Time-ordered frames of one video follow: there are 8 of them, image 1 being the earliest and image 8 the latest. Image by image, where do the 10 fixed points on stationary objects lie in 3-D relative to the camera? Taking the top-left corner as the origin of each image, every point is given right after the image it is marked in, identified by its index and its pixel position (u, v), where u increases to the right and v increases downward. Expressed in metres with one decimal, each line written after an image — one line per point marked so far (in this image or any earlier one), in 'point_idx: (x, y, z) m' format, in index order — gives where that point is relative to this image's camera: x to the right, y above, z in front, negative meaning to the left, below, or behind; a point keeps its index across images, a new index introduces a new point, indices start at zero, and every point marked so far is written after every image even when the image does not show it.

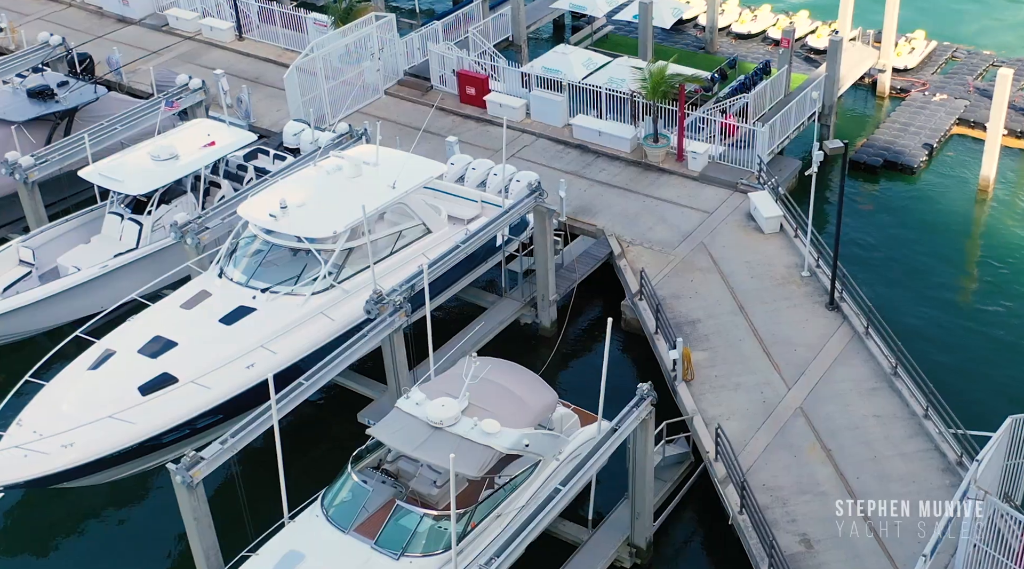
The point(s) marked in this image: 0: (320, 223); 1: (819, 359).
0: (-2.6, +0.8, +15.6) m
1: (+4.6, -1.1, +16.7) m
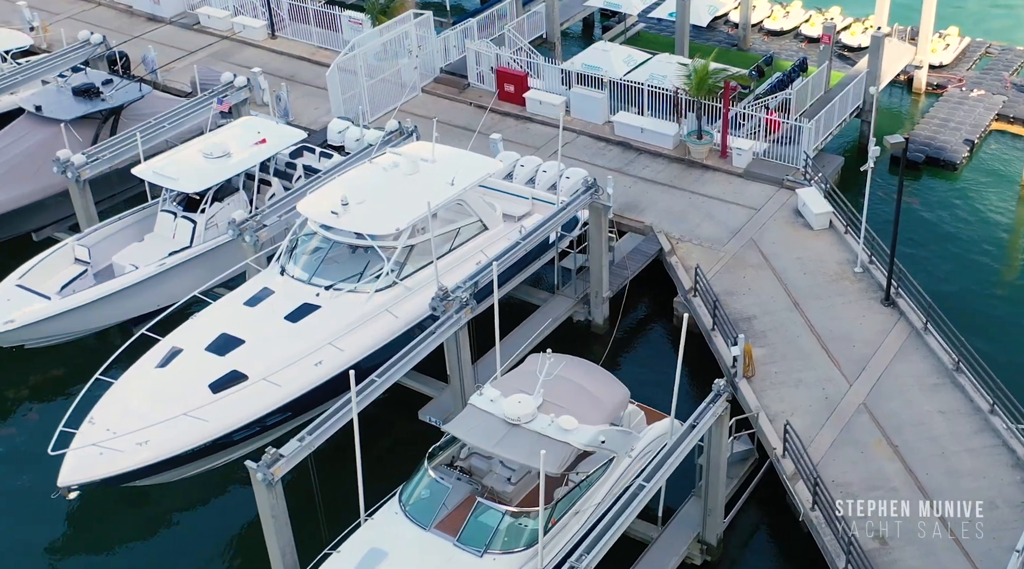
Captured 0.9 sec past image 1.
0: (-1.8, +0.9, +15.5) m
1: (+5.5, -1.0, +16.7) m
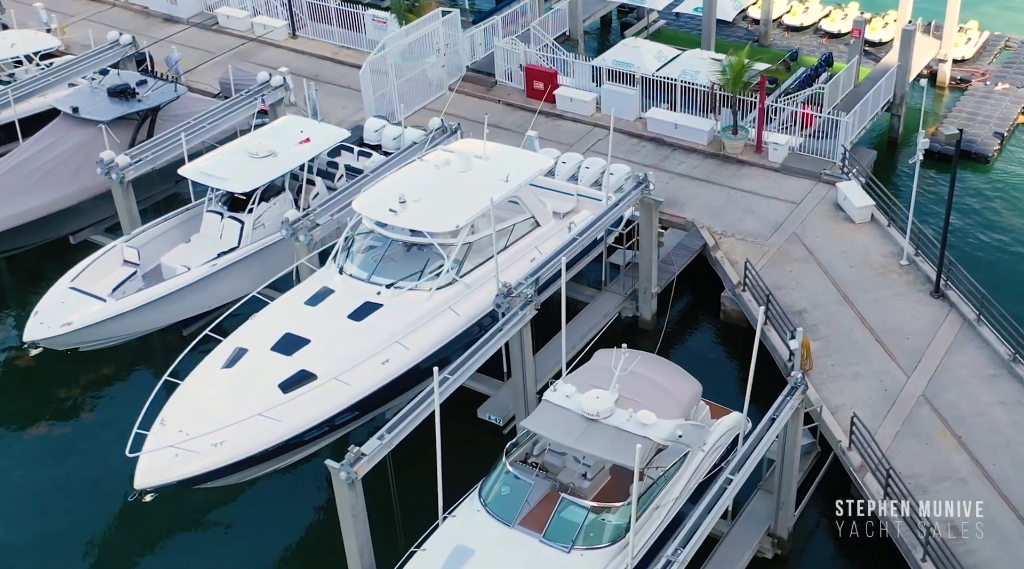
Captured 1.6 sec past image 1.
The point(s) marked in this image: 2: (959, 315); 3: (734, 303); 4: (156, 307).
0: (-1.0, +0.9, +15.5) m
1: (+6.3, -0.9, +16.7) m
2: (+6.9, -0.5, +17.4) m
3: (+3.6, -0.3, +18.4) m
4: (-5.1, -0.3, +16.3) m
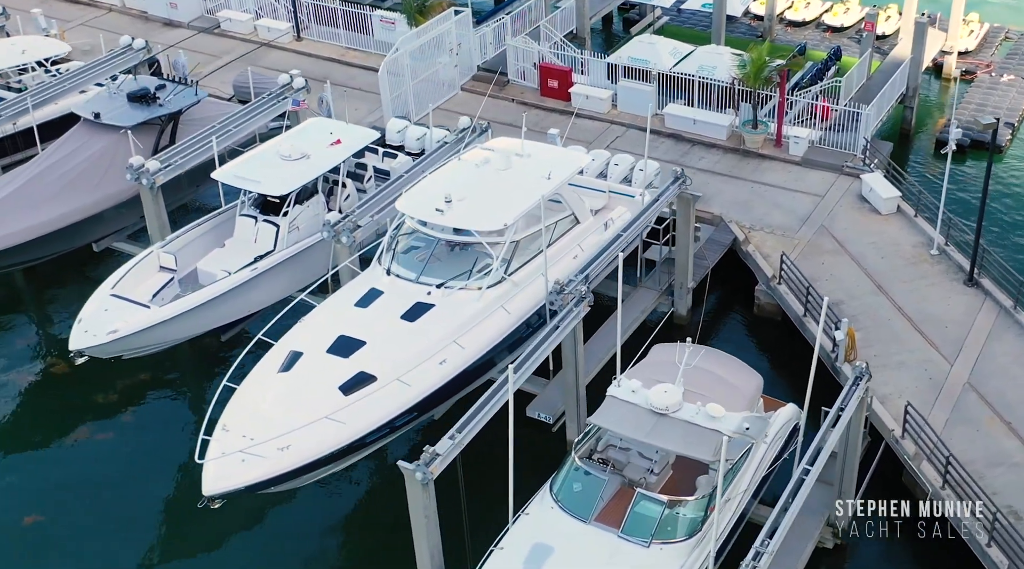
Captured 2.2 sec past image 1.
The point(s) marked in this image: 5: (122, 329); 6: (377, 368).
0: (-0.3, +0.9, +15.4) m
1: (+6.9, -0.7, +16.9) m
2: (+7.5, -0.3, +17.5) m
3: (+4.2, -0.2, +18.5) m
4: (-4.5, -0.4, +16.1) m
5: (-5.3, -0.6, +15.3) m
6: (-1.7, -1.0, +13.8) m
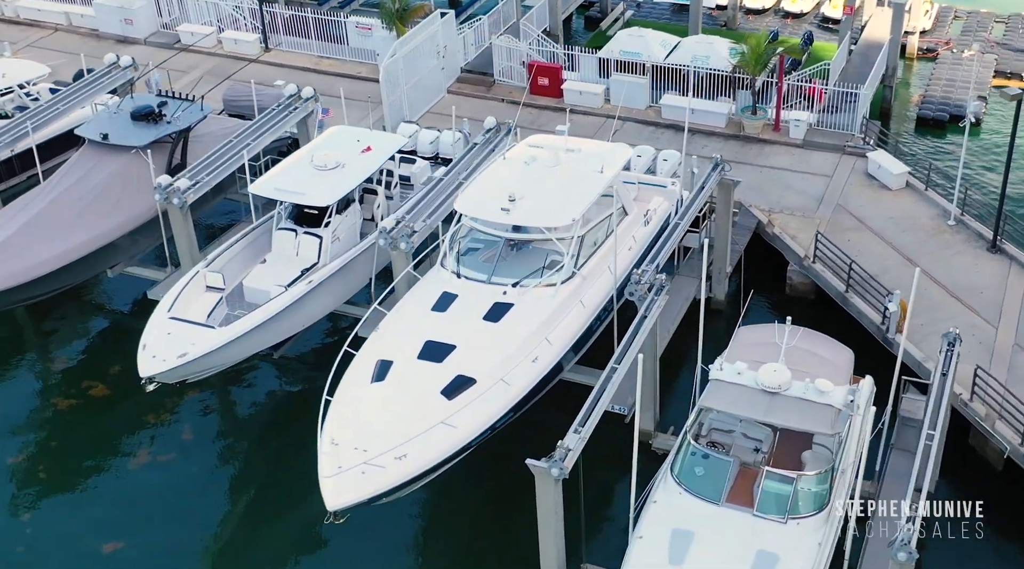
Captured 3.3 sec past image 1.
0: (+0.6, +1.0, +15.5) m
1: (+7.8, -0.2, +17.6) m
2: (+8.3, +0.3, +18.3) m
3: (+4.9, +0.1, +18.9) m
4: (-3.5, -0.6, +15.8) m
5: (-4.2, -0.9, +14.9) m
6: (-0.5, -1.1, +13.7) m
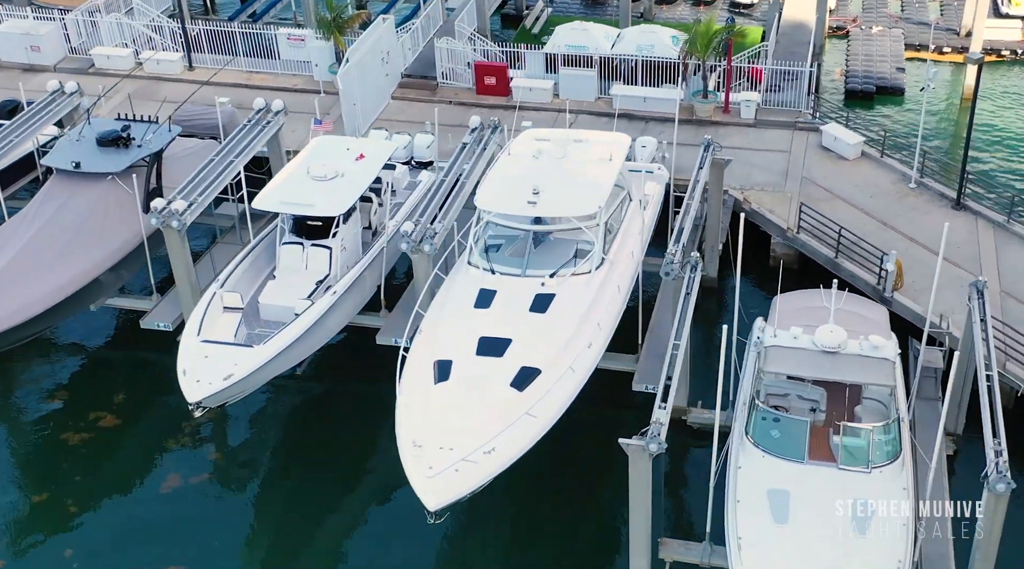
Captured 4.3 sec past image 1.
0: (+0.9, +1.2, +15.7) m
1: (+7.9, +0.6, +18.7) m
2: (+8.2, +1.1, +19.5) m
3: (+4.8, +0.7, +19.7) m
4: (-3.0, -0.8, +15.5) m
5: (-3.6, -1.1, +14.6) m
6: (+0.3, -0.9, +13.9) m
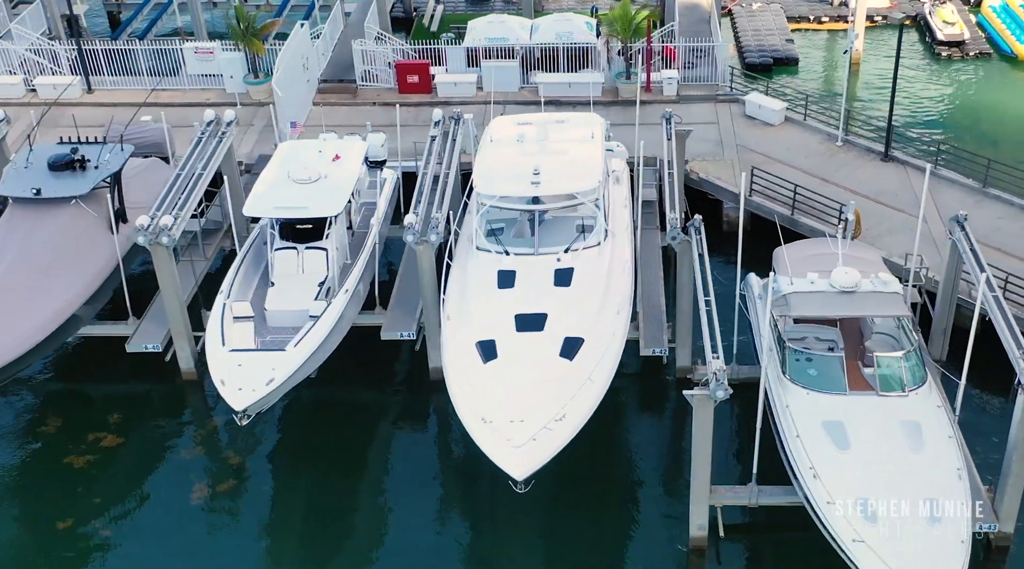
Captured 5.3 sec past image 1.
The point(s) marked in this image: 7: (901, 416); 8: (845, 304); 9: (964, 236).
0: (+0.9, +1.5, +16.3) m
1: (+7.4, +1.6, +20.3) m
2: (+7.6, +2.2, +21.2) m
3: (+4.2, +1.4, +20.8) m
4: (-2.7, -0.8, +15.5) m
5: (-3.1, -1.2, +14.4) m
6: (+0.8, -0.6, +14.4) m
7: (+4.6, -1.6, +13.3) m
8: (+4.3, -0.3, +14.4) m
9: (+6.2, +0.6, +15.5) m
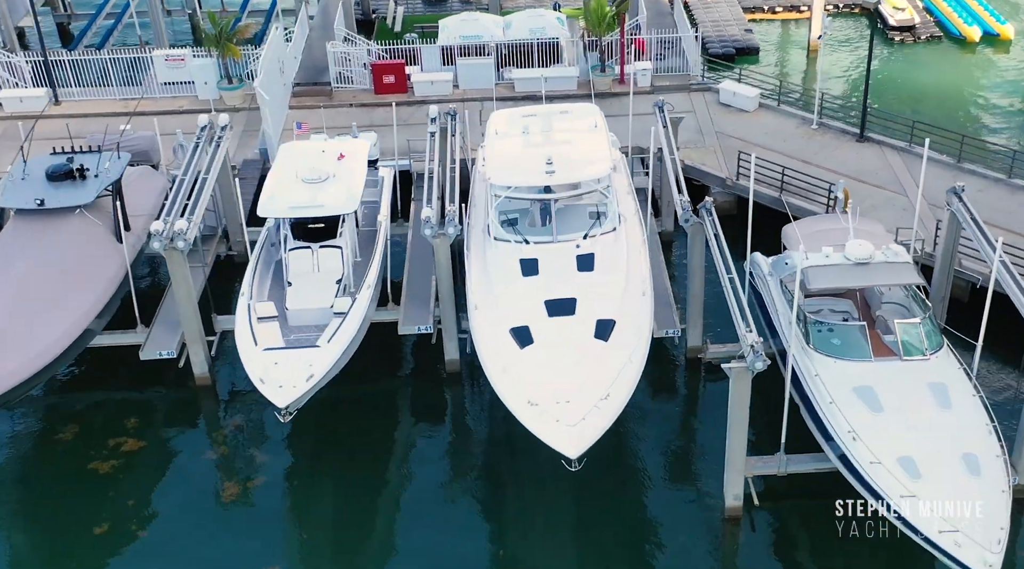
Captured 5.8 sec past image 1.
0: (+1.1, +1.7, +16.7) m
1: (+7.3, +2.1, +21.1) m
2: (+7.4, +2.7, +22.0) m
3: (+4.1, +1.7, +21.4) m
4: (-2.3, -0.8, +15.6) m
5: (-2.6, -1.2, +14.6) m
6: (+1.3, -0.4, +14.8) m
7: (+5.2, -1.2, +14.0) m
8: (+4.7, +0.1, +15.0) m
9: (+6.5, +1.1, +16.2) m
